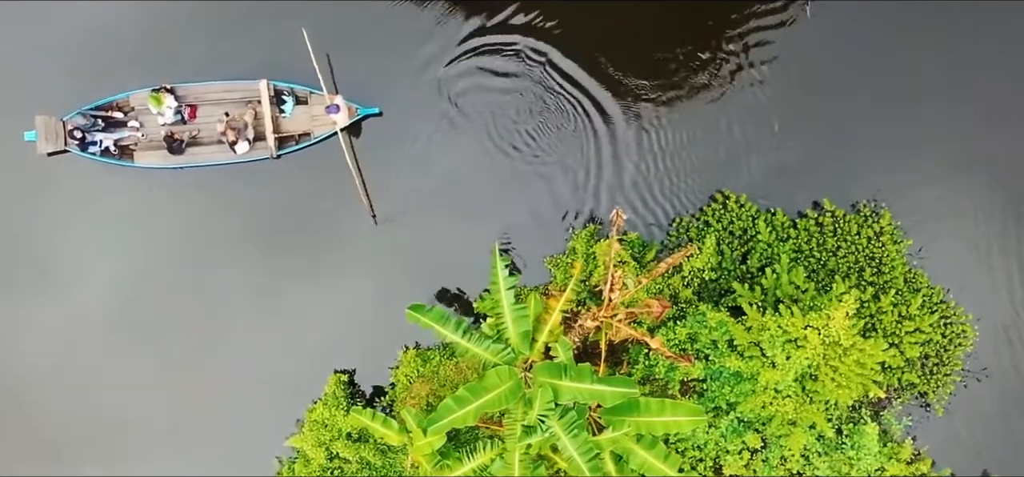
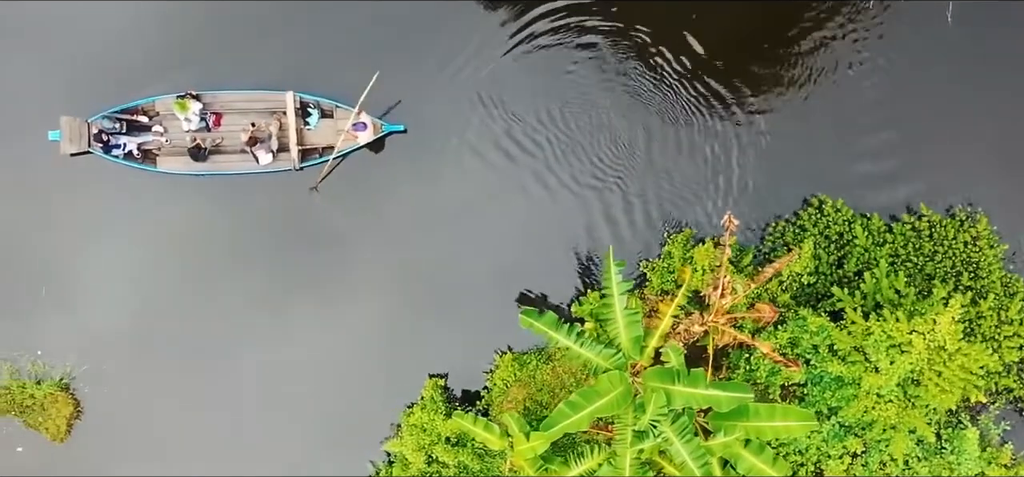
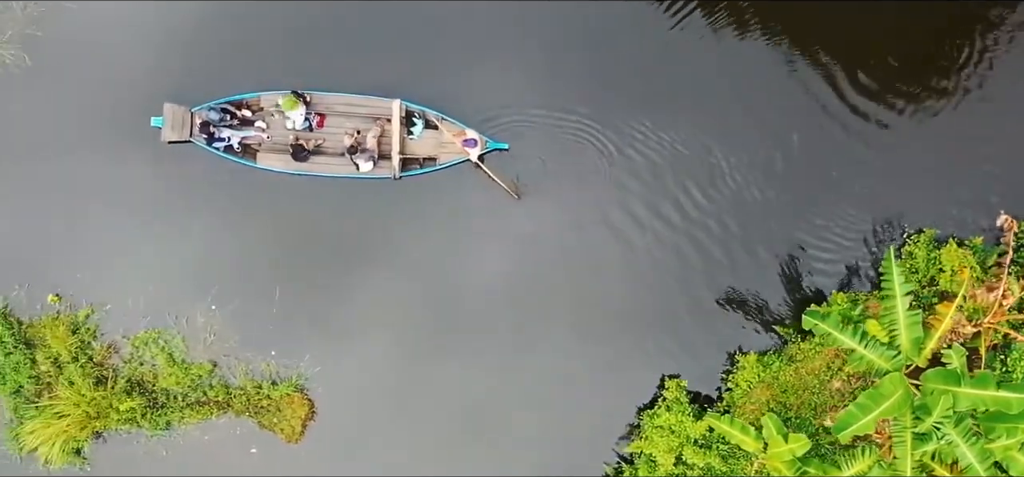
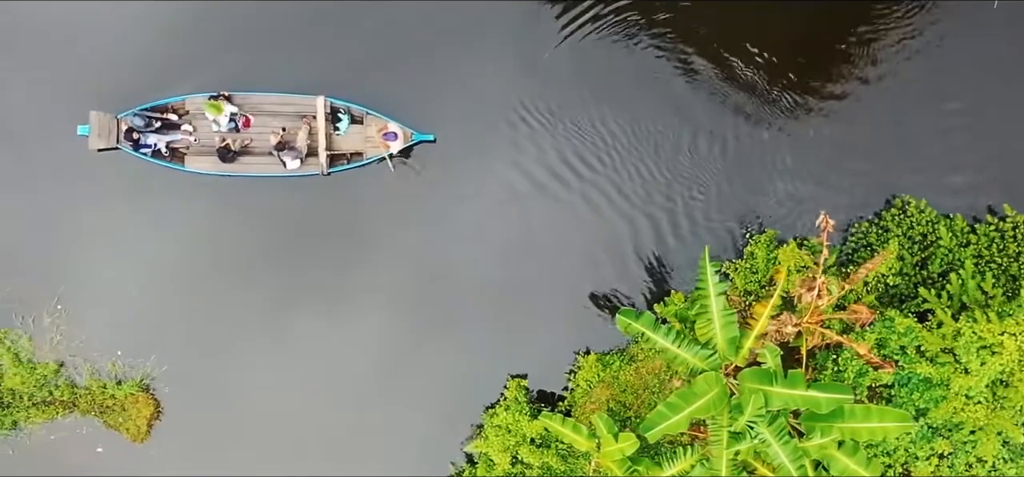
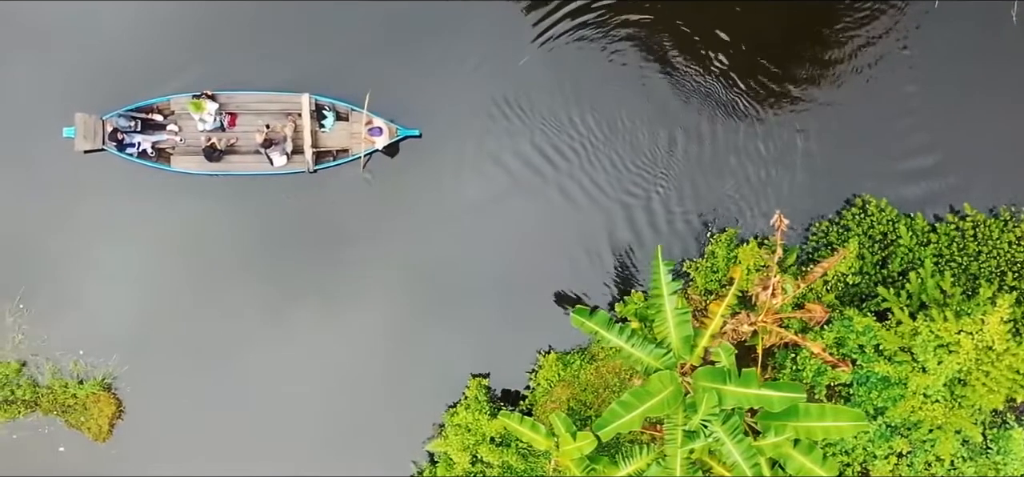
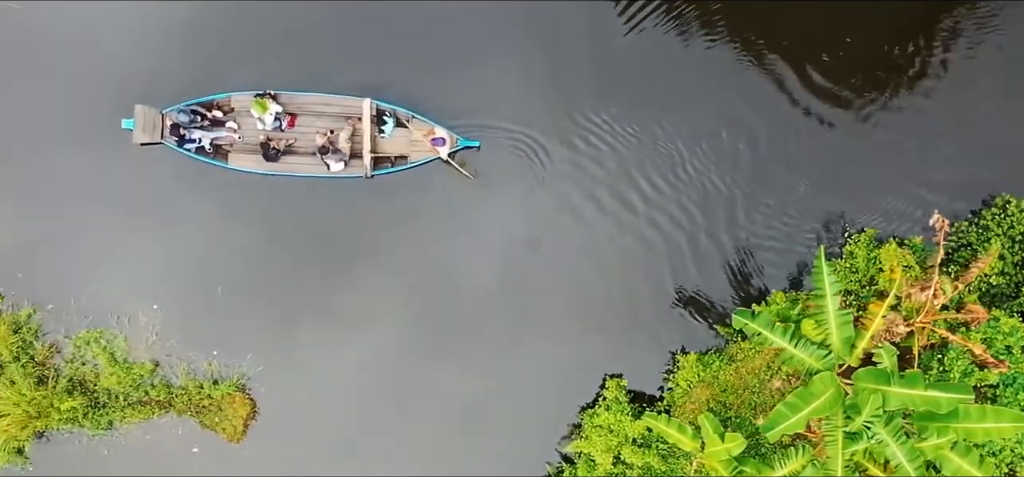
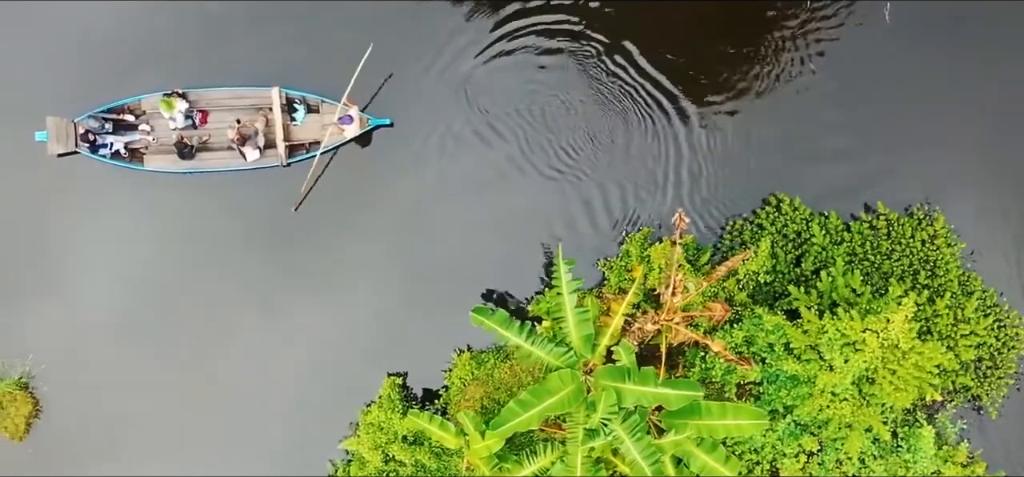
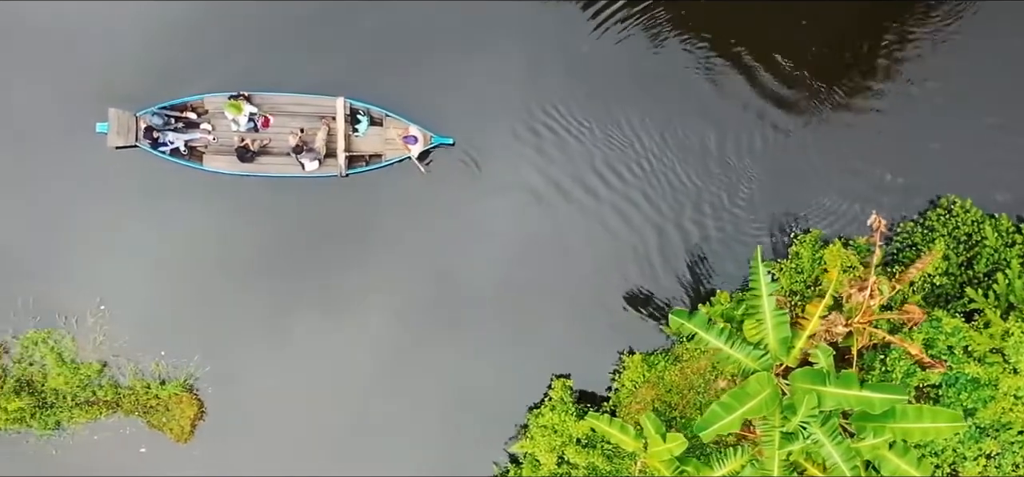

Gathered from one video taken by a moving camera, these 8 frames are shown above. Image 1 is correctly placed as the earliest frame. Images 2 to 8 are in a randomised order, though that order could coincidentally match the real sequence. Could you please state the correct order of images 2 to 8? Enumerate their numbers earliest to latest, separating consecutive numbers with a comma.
7, 2, 5, 4, 8, 6, 3
